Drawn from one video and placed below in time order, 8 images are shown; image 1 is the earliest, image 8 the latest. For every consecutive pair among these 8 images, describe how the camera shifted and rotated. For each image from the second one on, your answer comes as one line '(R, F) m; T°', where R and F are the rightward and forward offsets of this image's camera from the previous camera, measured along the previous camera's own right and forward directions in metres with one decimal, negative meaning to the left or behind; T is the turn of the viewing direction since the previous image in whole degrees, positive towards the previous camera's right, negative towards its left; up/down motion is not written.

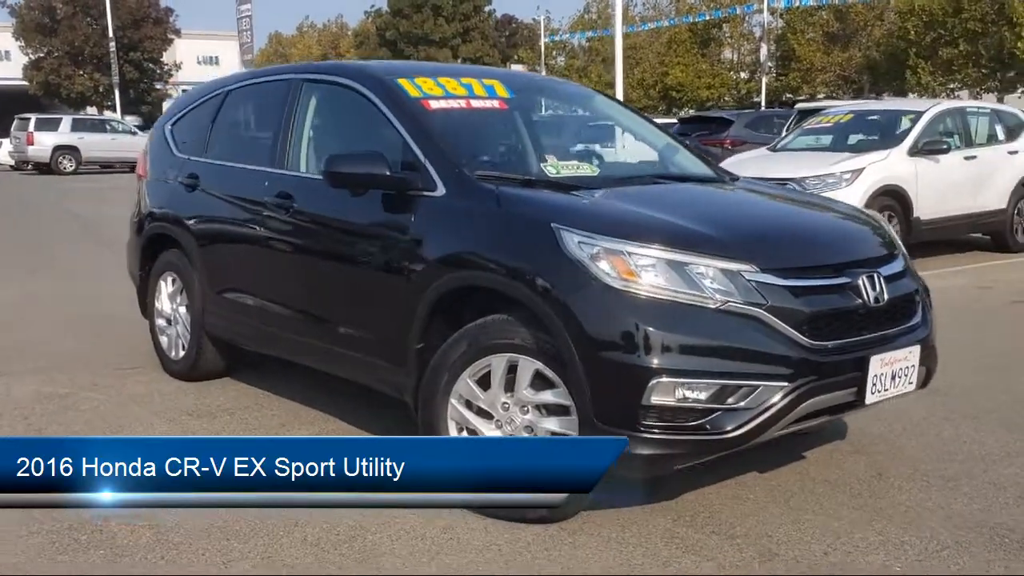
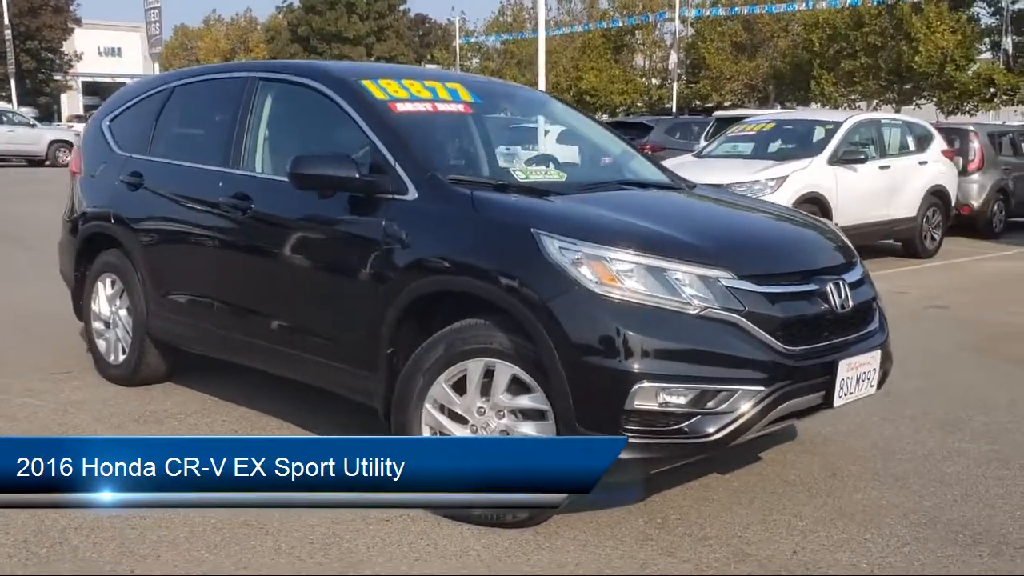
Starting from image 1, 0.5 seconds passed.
(-0.3, 0.0) m; +5°
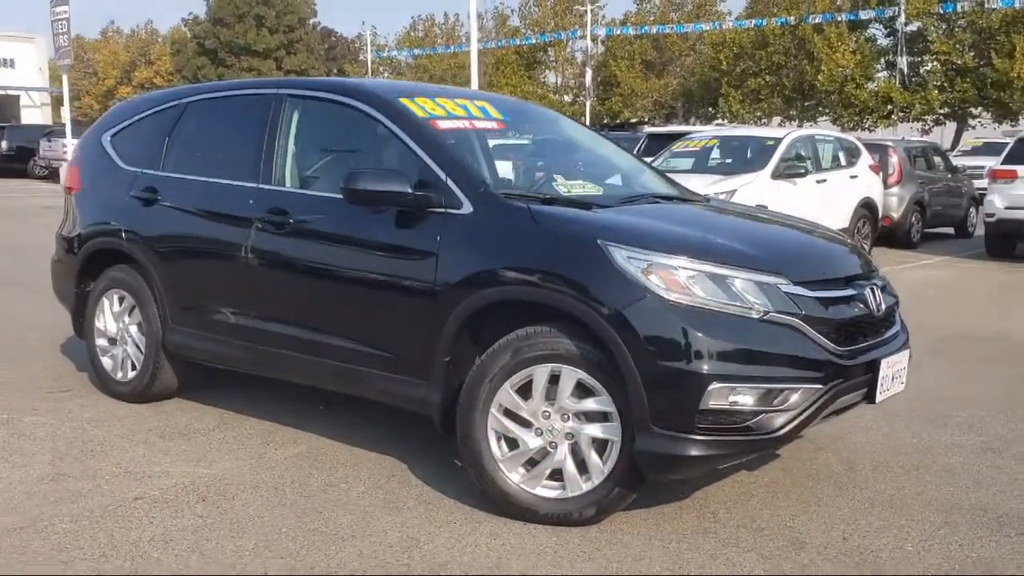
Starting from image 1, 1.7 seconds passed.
(-0.7, -0.1) m; +6°
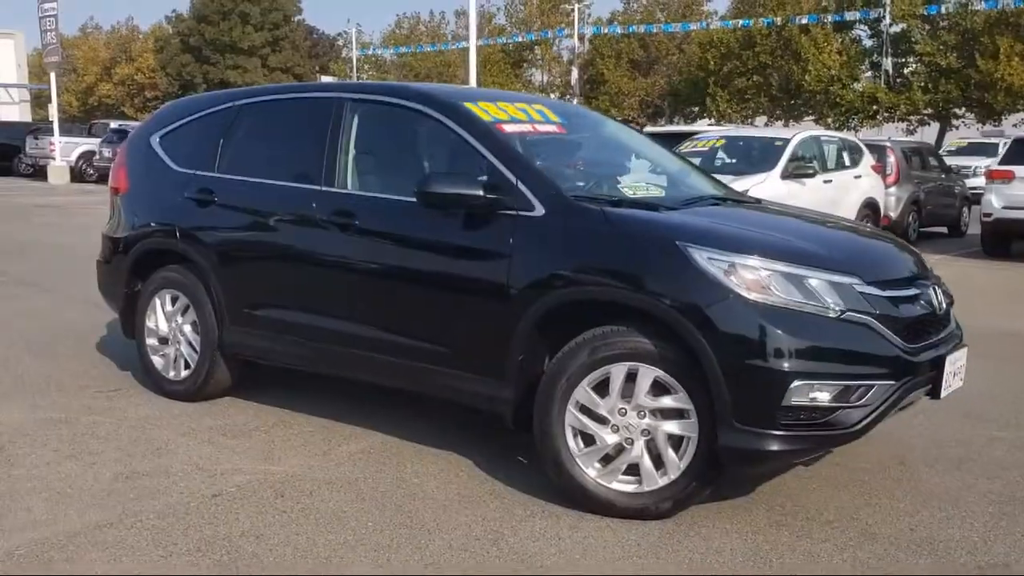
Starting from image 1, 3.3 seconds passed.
(-0.4, -0.1) m; +1°
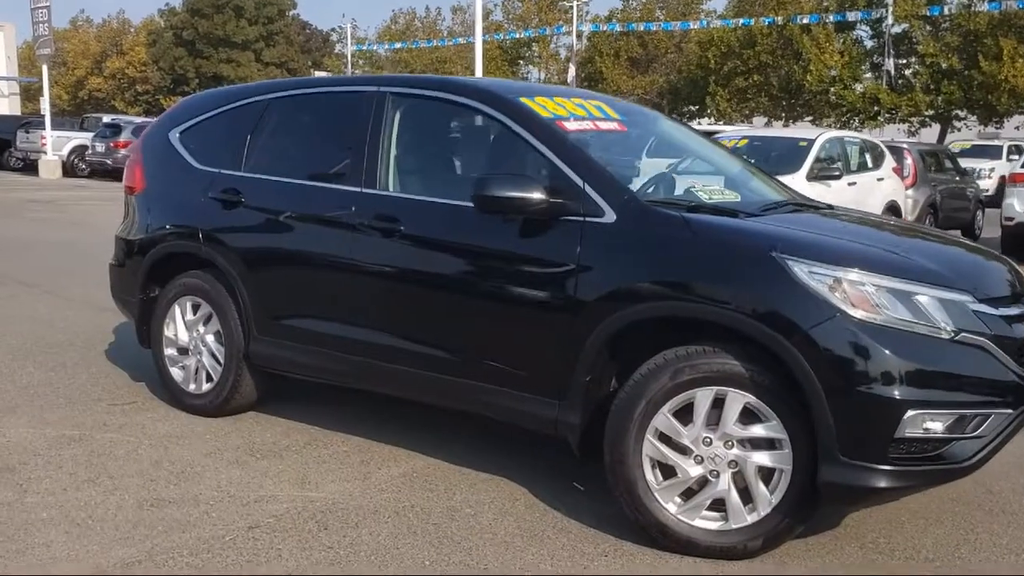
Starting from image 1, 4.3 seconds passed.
(-0.3, +0.4) m; +1°
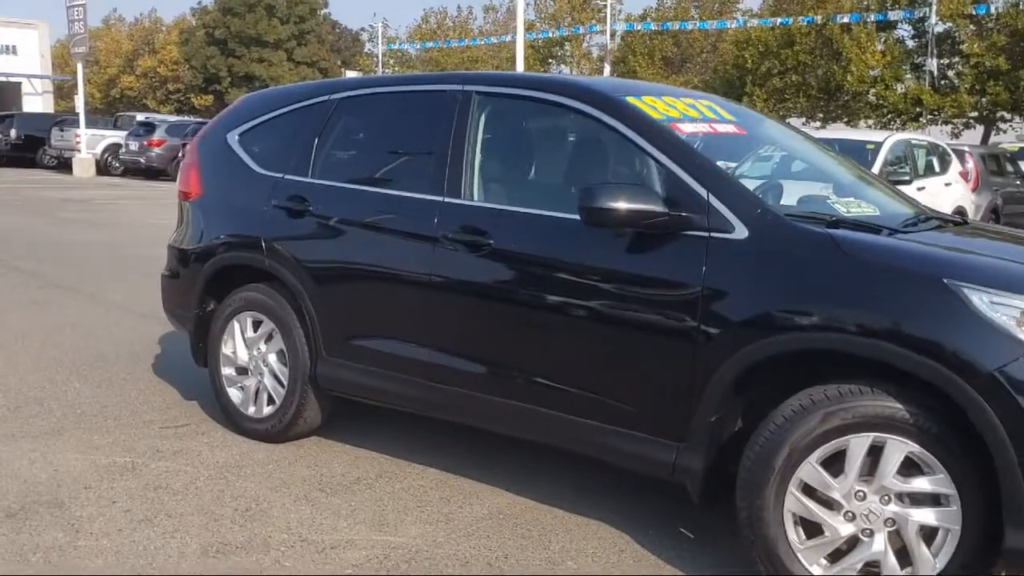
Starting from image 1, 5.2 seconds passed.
(-0.3, +0.5) m; -1°
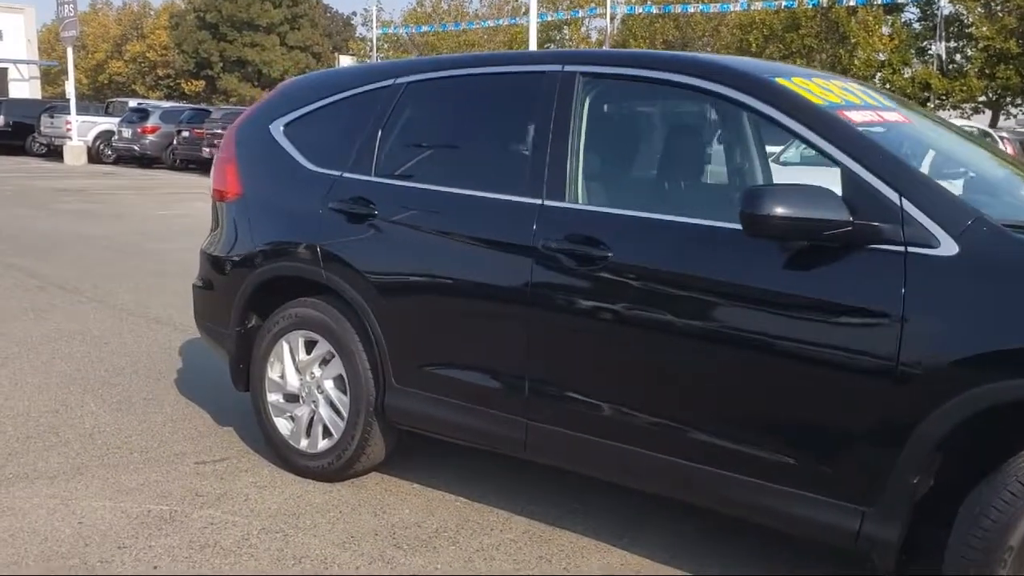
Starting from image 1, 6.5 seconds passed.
(-0.5, +0.7) m; +1°
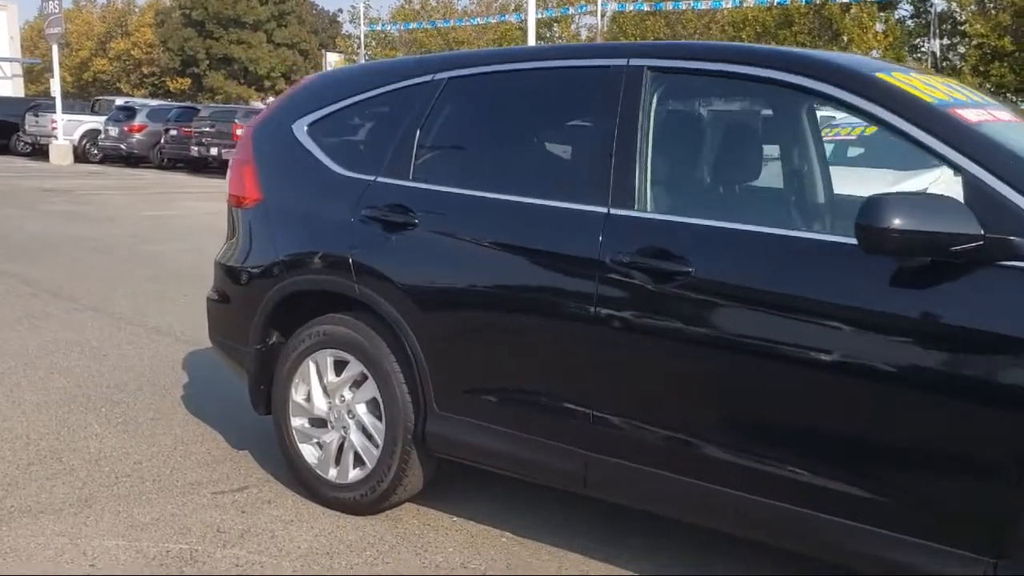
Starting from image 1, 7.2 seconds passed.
(-0.3, +0.4) m; +1°
